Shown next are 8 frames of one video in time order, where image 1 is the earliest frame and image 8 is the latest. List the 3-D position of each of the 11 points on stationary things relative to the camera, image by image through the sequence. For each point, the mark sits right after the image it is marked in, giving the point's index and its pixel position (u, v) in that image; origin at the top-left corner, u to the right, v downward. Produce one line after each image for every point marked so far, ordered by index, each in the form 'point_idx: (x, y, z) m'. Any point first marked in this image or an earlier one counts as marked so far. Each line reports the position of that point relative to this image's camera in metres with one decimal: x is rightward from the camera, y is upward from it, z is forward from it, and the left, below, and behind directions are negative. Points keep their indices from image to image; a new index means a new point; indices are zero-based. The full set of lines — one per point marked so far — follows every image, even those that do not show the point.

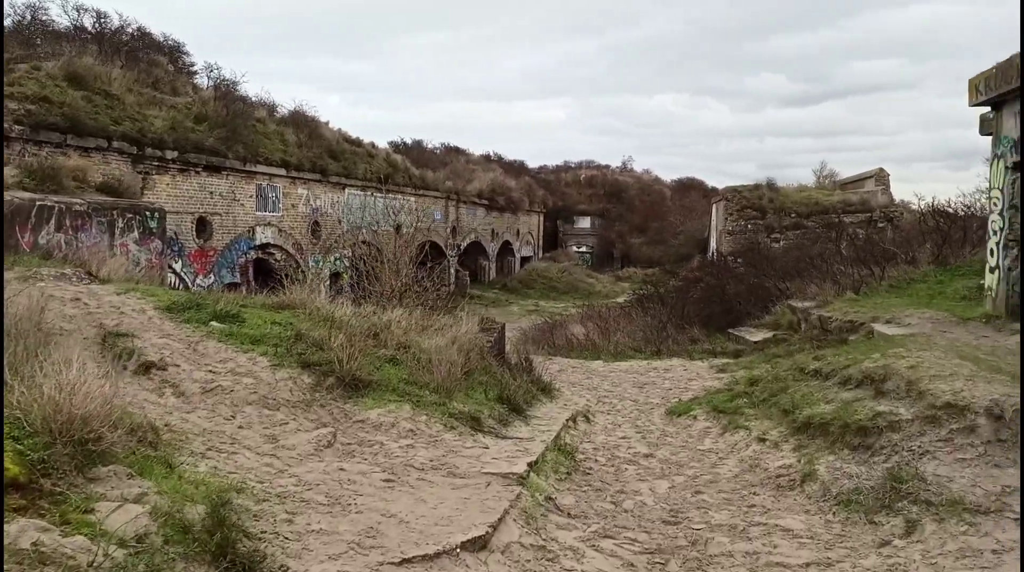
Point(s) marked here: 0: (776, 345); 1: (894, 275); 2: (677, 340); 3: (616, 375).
0: (+4.2, -0.9, +11.7) m
1: (+7.1, +0.2, +13.5) m
2: (+3.1, -1.0, +13.9) m
3: (+1.6, -1.4, +11.5) m
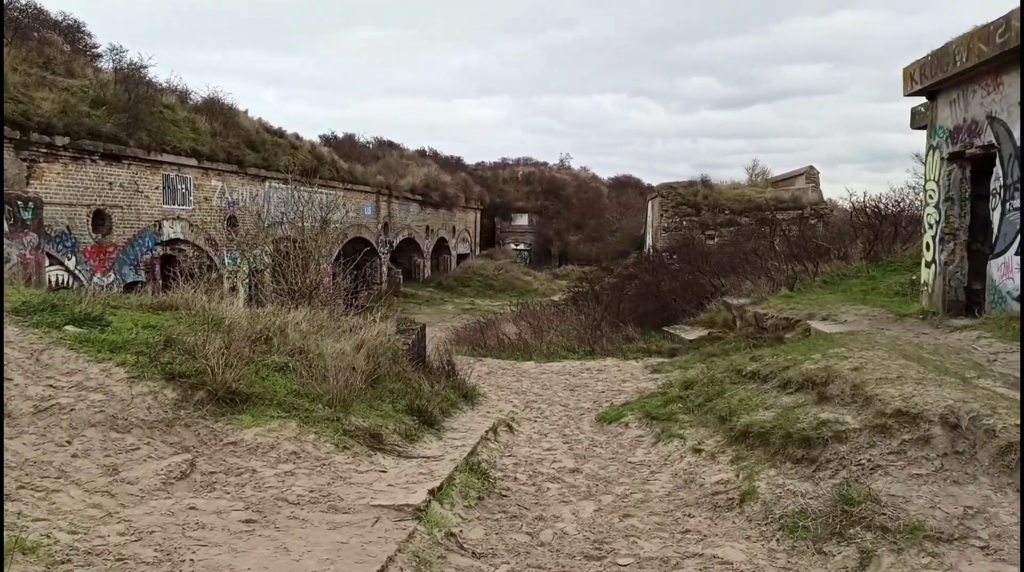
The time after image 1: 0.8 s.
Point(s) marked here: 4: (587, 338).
0: (+3.1, -0.9, +11.3) m
1: (+5.8, +0.3, +13.3) m
2: (+1.8, -1.0, +13.4) m
3: (+0.5, -1.4, +10.9) m
4: (+1.4, -1.0, +13.3) m
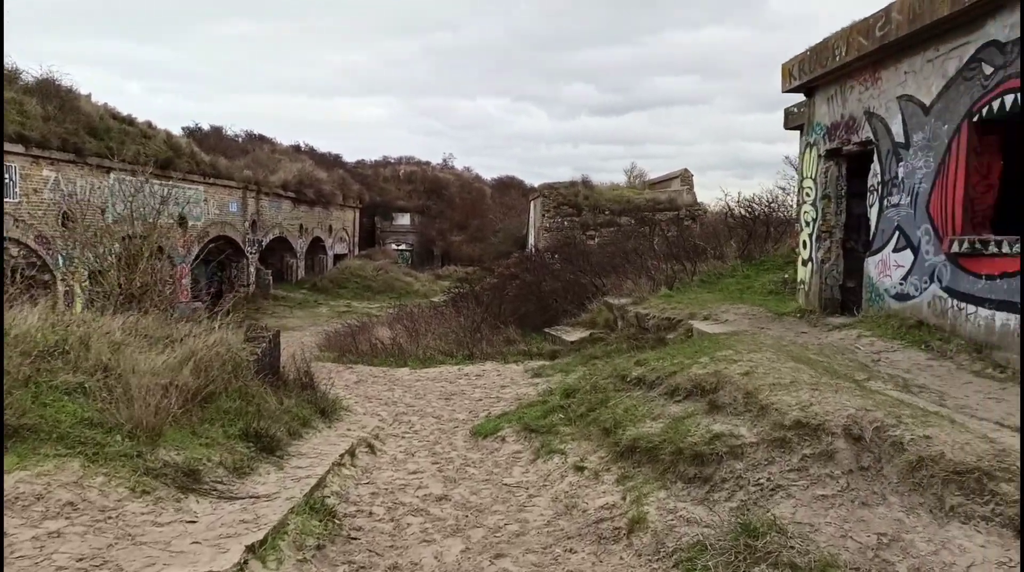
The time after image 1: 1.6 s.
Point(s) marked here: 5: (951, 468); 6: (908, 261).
0: (+1.2, -0.9, +10.9) m
1: (+3.5, +0.3, +13.3) m
2: (-0.4, -1.0, +12.7) m
3: (-1.3, -1.4, +10.1) m
4: (-0.8, -1.0, +12.6) m
5: (+1.9, -0.8, +3.2) m
6: (+3.6, +0.2, +6.7) m
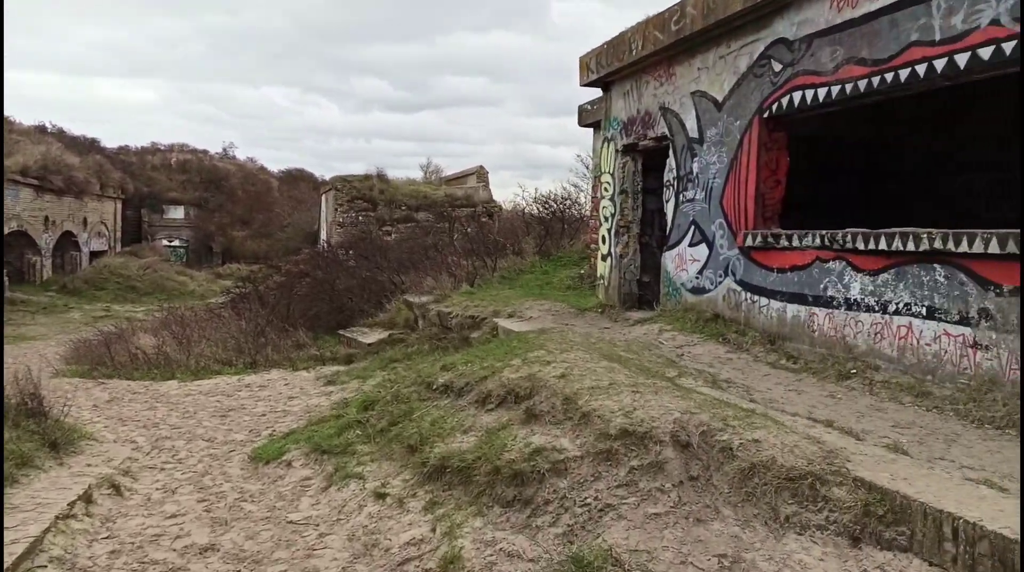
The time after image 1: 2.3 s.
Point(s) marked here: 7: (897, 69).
0: (-1.7, -0.9, +10.2) m
1: (-0.1, +0.4, +13.1) m
2: (-3.7, -1.0, +11.5) m
3: (-3.8, -1.4, +8.8) m
4: (-4.1, -1.0, +11.3) m
5: (+1.1, -0.8, +3.0) m
6: (+1.8, +0.3, +6.8) m
7: (+2.5, +1.4, +4.7) m
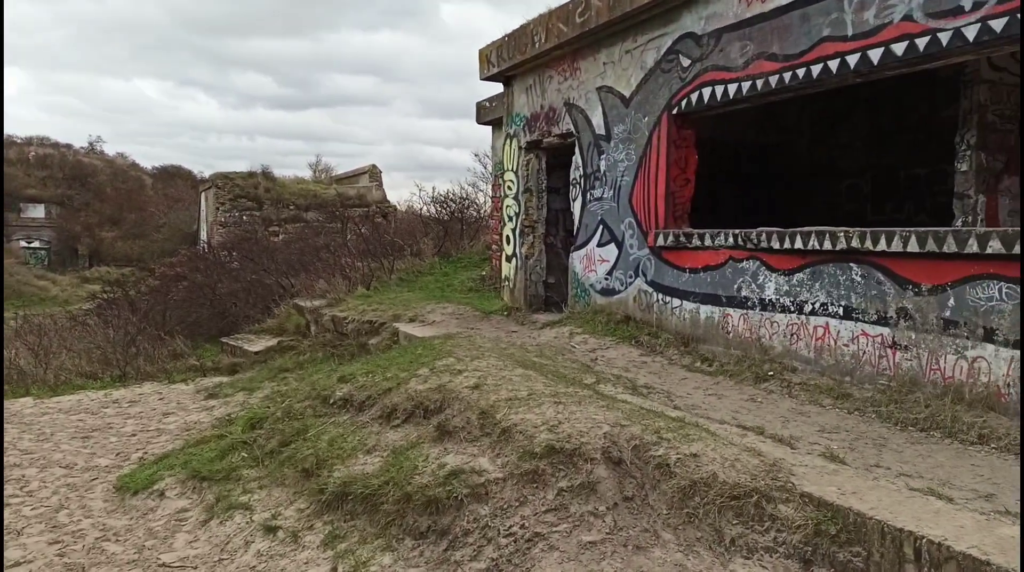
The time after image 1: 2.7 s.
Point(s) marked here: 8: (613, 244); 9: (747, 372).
0: (-3.0, -0.9, +9.4) m
1: (-1.9, +0.3, +12.6) m
2: (-5.2, -1.0, +10.5) m
3: (-4.9, -1.4, +7.8) m
4: (-5.5, -1.0, +10.2) m
5: (+0.8, -0.8, +2.8) m
6: (+0.9, +0.3, +6.6) m
7: (+1.9, +1.4, +4.7) m
8: (+0.9, +0.4, +6.6) m
9: (+1.6, -0.6, +4.9) m
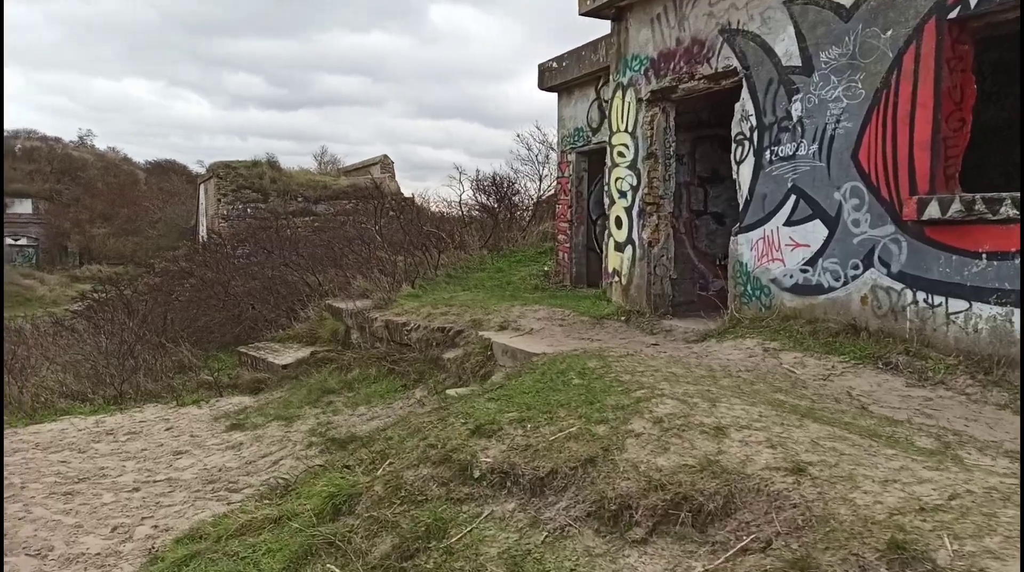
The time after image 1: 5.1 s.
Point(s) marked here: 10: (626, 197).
0: (-2.0, -0.9, +7.5) m
1: (-0.9, +0.4, +10.7) m
2: (-4.2, -1.0, +8.5) m
3: (-3.9, -1.4, +5.8) m
4: (-4.5, -1.0, +8.2) m
5: (+1.9, -0.8, +0.8) m
6: (+1.9, +0.3, +4.6) m
7: (+2.9, +1.4, +2.7) m
8: (+1.9, +0.4, +4.6) m
9: (+2.6, -0.5, +2.9) m
10: (+1.0, +0.8, +6.6) m
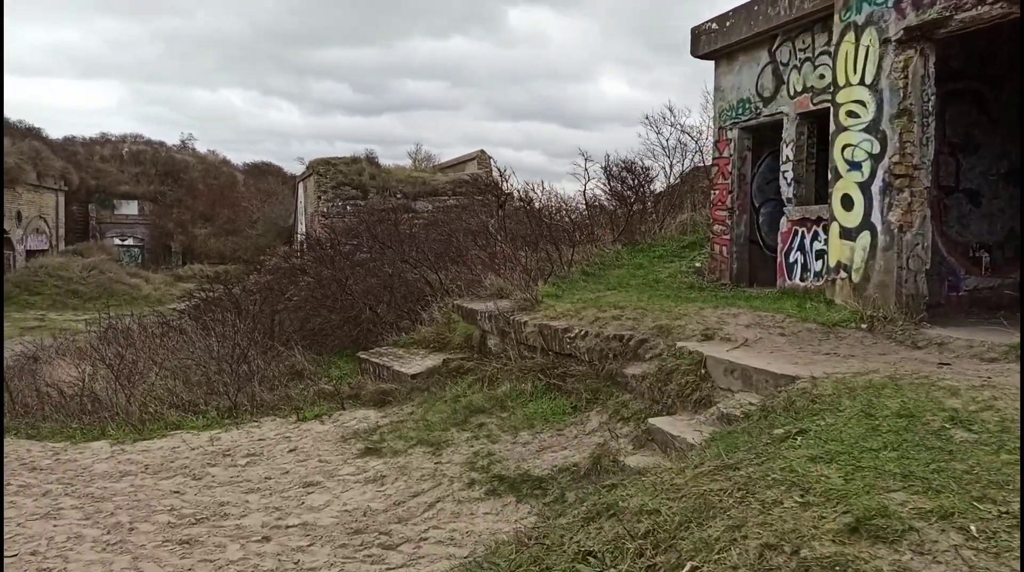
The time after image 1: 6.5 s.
0: (-0.4, -0.8, +6.3) m
1: (+1.0, +0.4, +9.4) m
2: (-2.5, -1.0, +7.6) m
3: (-2.6, -1.4, +4.9) m
4: (-2.9, -1.0, +7.4) m
5: (+2.7, -0.7, -0.7) m
6: (+3.1, +0.3, +3.1) m
7: (+3.9, +1.4, +1.1) m
8: (+3.1, +0.4, +3.1) m
9: (+3.6, -0.5, +1.3) m
10: (+2.4, +0.8, +5.1) m
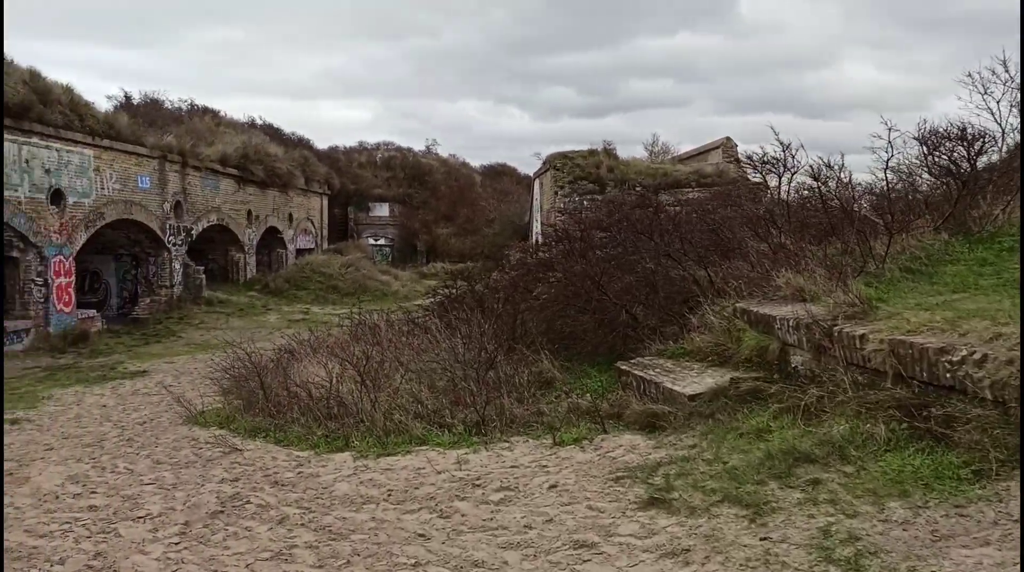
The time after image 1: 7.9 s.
0: (+1.7, -0.8, +4.8) m
1: (+3.9, +0.4, +7.3) m
2: (+0.1, -0.9, +6.6) m
3: (-0.8, -1.4, +4.0) m
4: (-0.4, -0.9, +6.5) m
5: (+2.5, -0.8, -2.9) m
6: (+4.1, +0.3, +0.6) m
7: (+4.3, +1.4, -1.6) m
8: (+4.1, +0.4, +0.6) m
9: (+4.0, -0.6, -1.2) m
10: (+4.0, +0.8, +2.7) m
